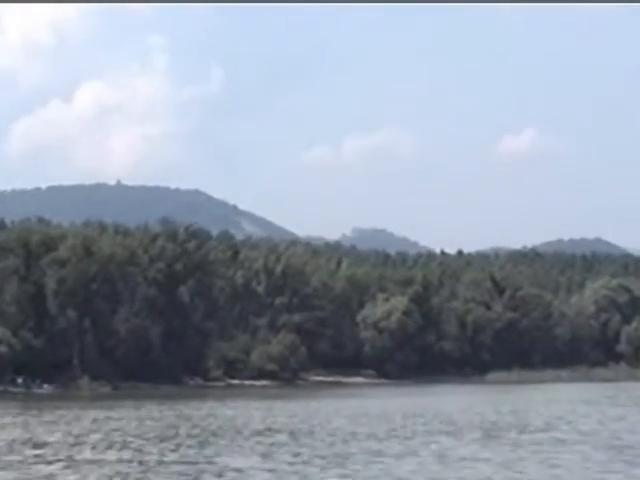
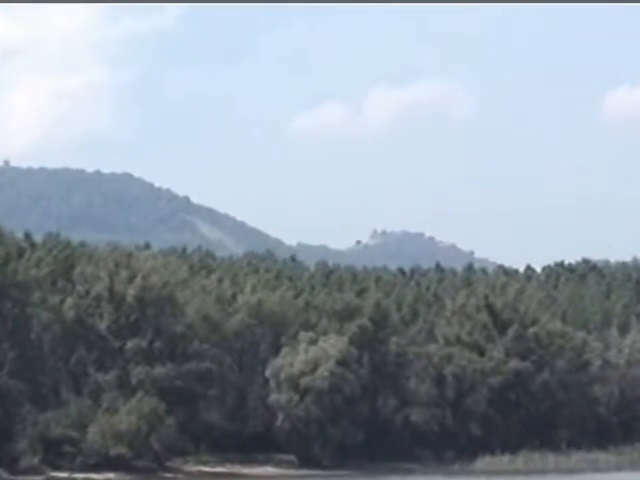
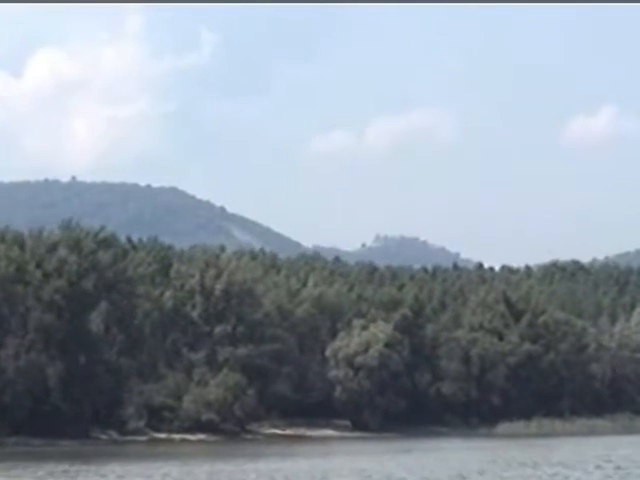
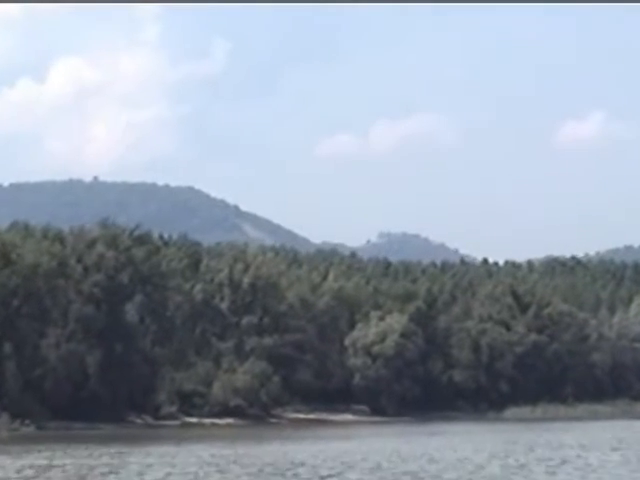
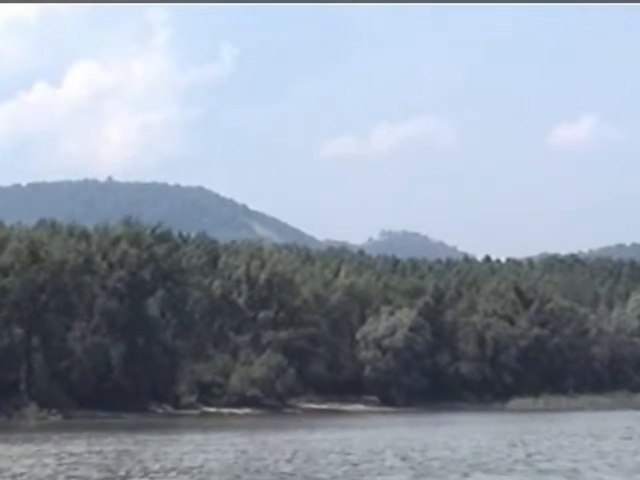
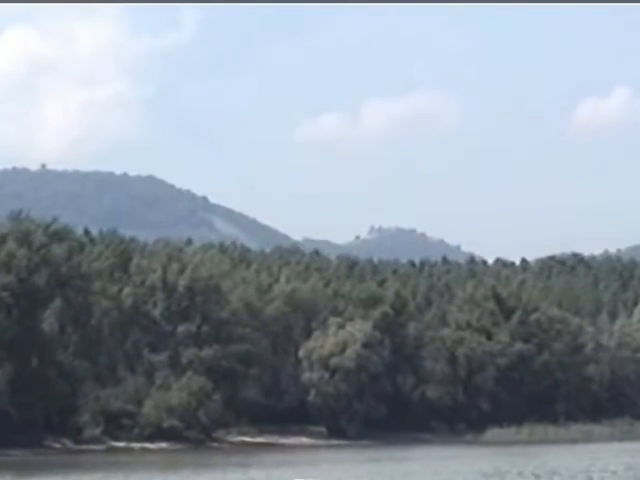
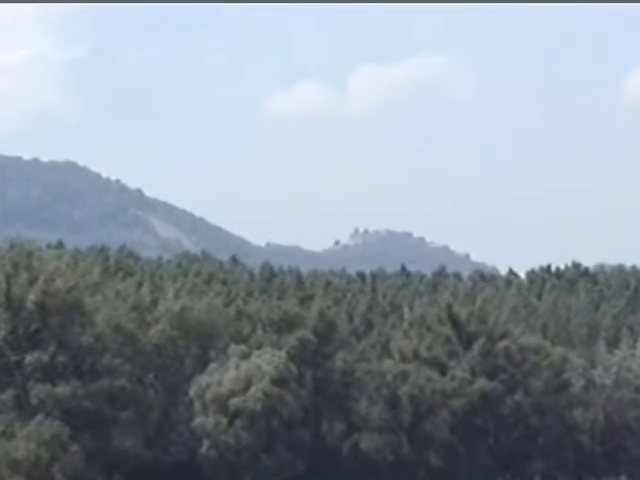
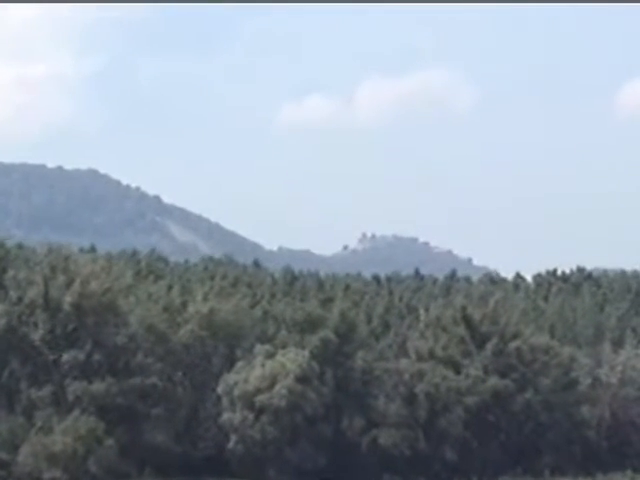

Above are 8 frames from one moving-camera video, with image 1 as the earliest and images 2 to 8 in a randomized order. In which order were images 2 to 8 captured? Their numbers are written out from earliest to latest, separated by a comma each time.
5, 4, 3, 6, 2, 8, 7
